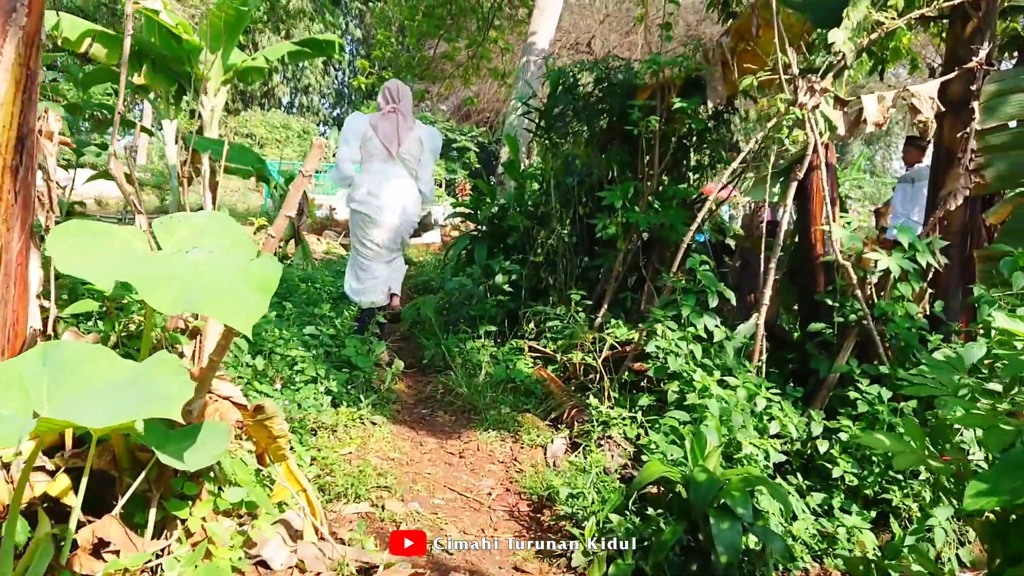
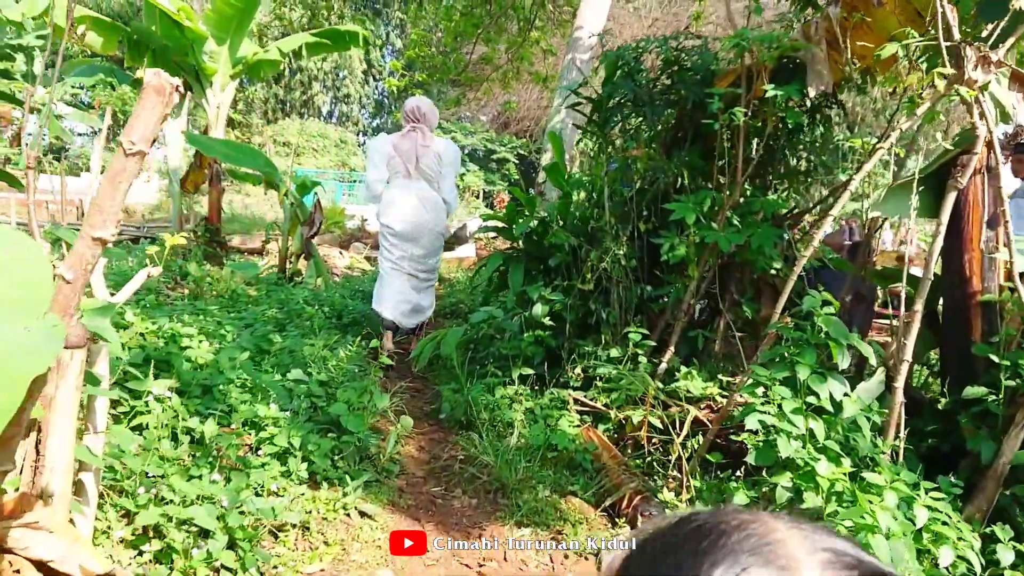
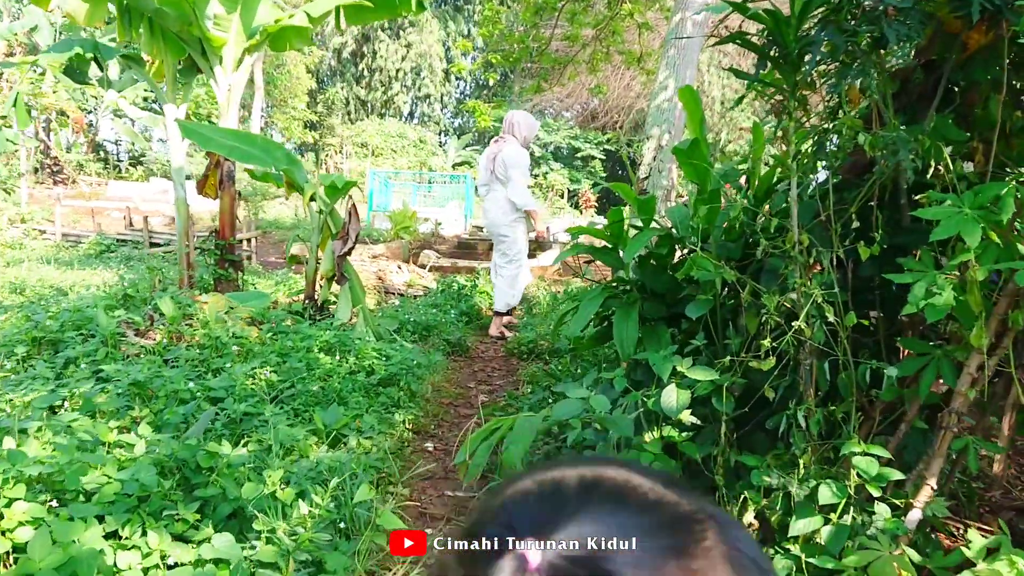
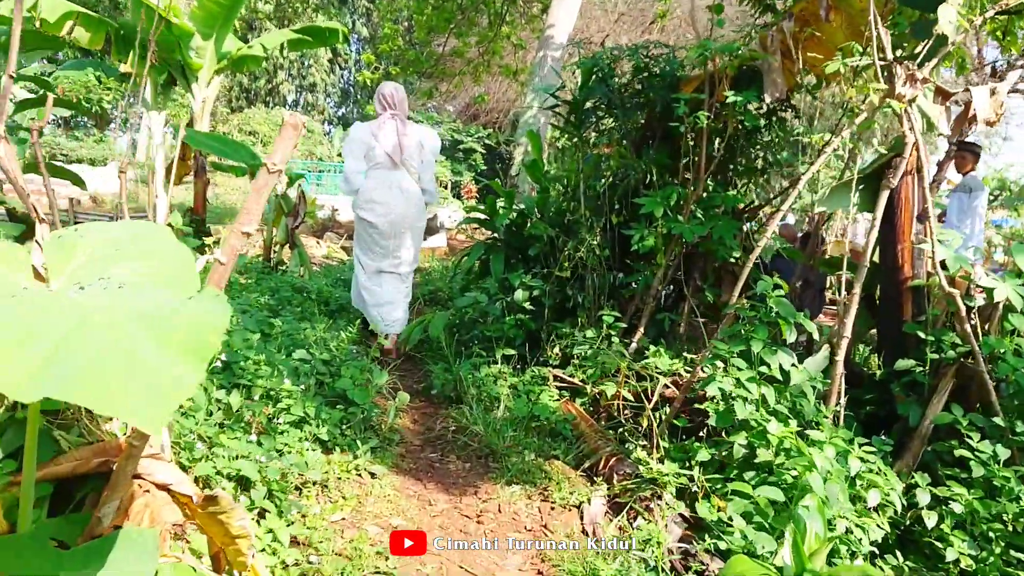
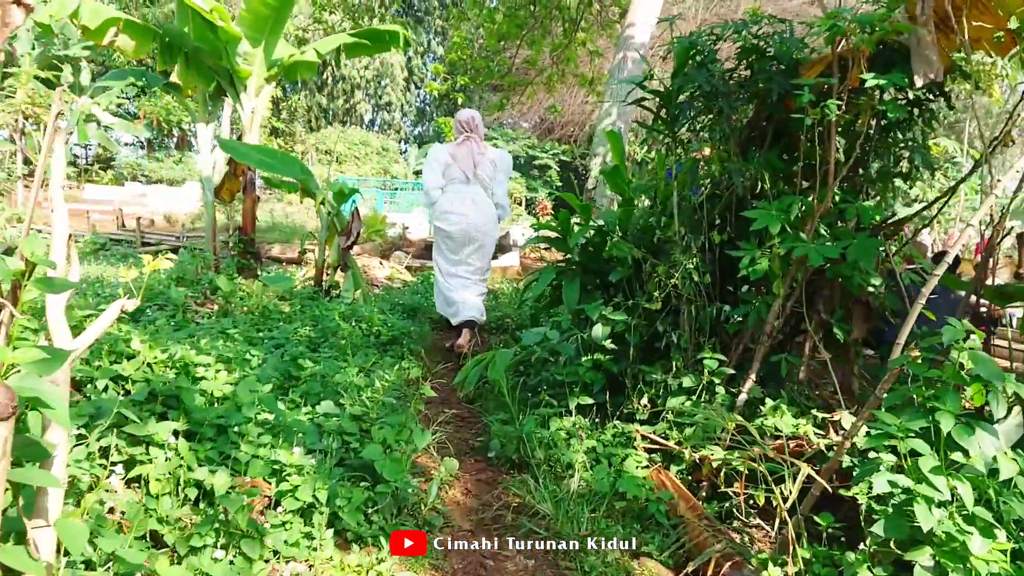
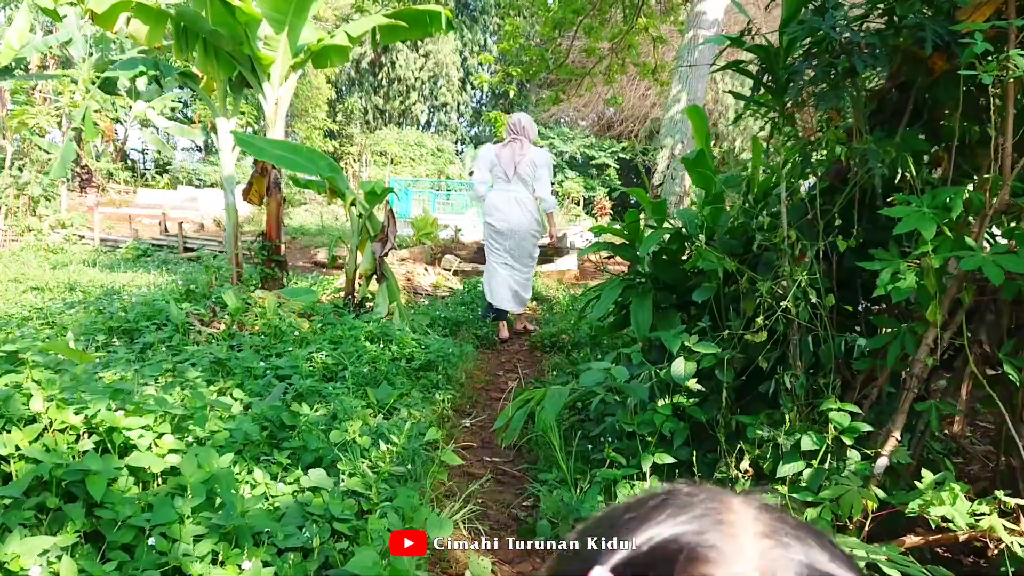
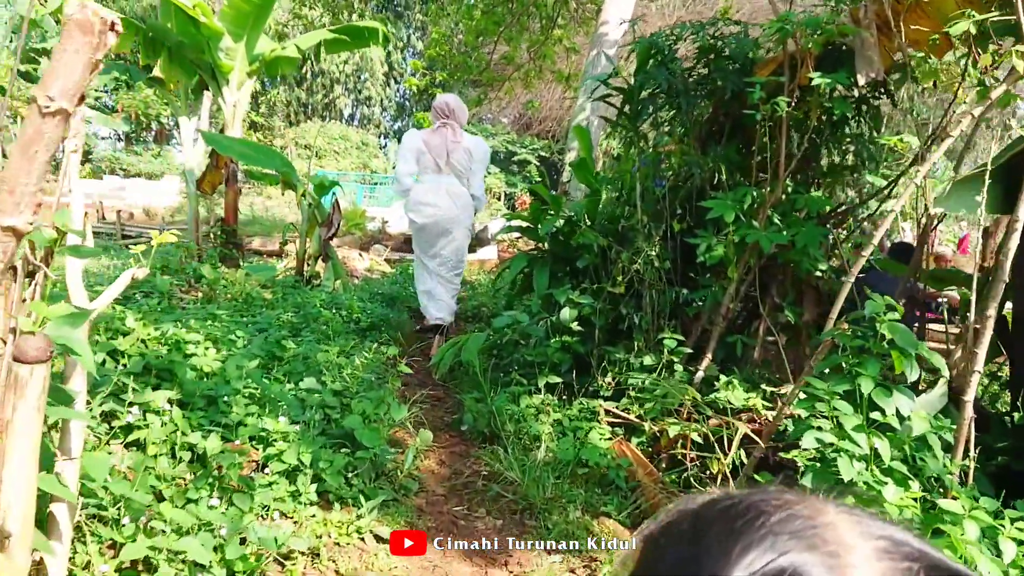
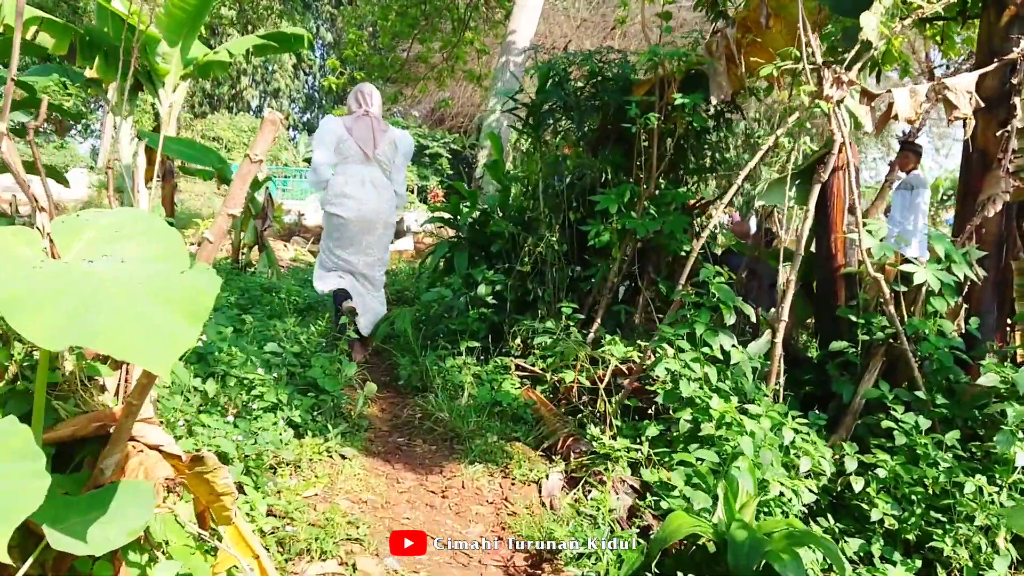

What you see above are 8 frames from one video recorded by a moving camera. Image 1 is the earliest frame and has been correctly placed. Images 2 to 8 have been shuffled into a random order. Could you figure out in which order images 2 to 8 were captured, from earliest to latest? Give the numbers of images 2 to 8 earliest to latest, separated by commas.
8, 4, 2, 7, 5, 6, 3
